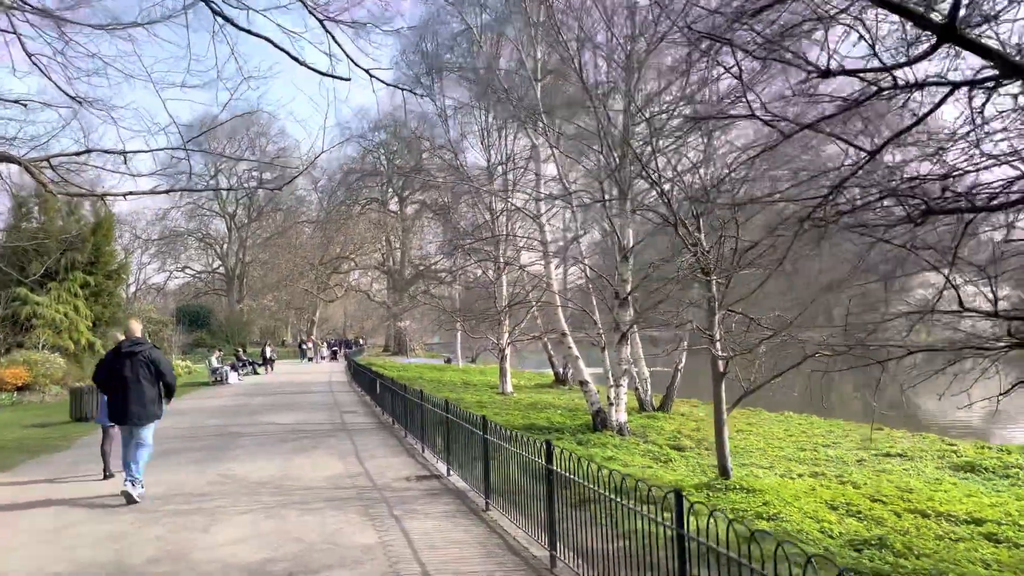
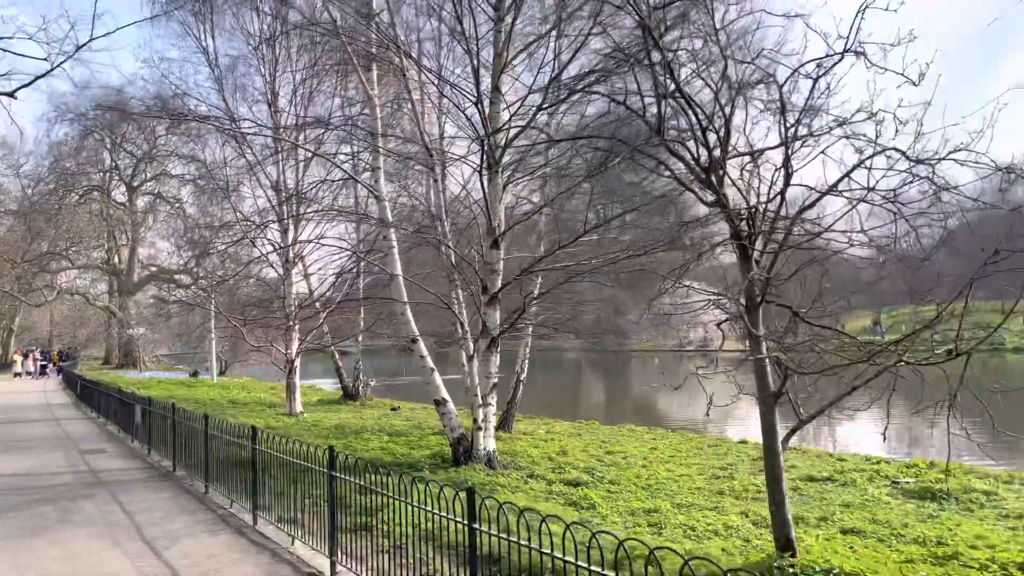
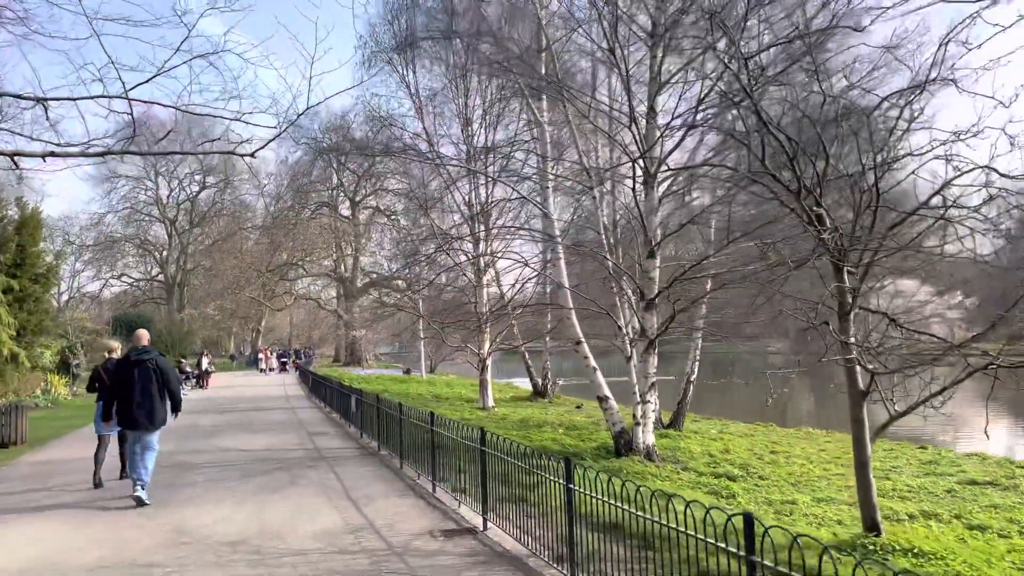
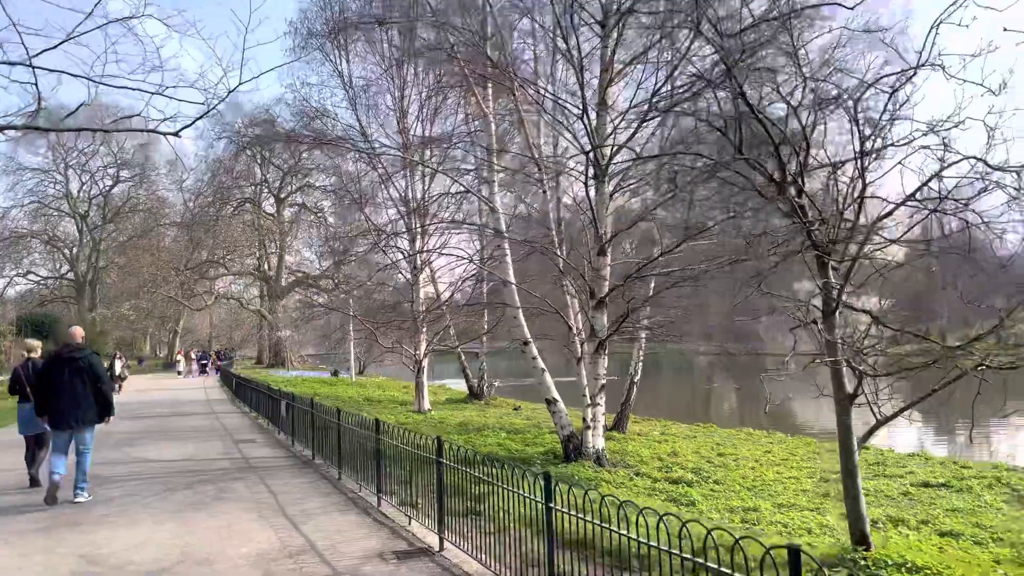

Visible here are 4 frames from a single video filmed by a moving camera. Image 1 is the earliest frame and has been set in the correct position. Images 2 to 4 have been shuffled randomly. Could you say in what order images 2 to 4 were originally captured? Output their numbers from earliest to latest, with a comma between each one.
3, 4, 2
